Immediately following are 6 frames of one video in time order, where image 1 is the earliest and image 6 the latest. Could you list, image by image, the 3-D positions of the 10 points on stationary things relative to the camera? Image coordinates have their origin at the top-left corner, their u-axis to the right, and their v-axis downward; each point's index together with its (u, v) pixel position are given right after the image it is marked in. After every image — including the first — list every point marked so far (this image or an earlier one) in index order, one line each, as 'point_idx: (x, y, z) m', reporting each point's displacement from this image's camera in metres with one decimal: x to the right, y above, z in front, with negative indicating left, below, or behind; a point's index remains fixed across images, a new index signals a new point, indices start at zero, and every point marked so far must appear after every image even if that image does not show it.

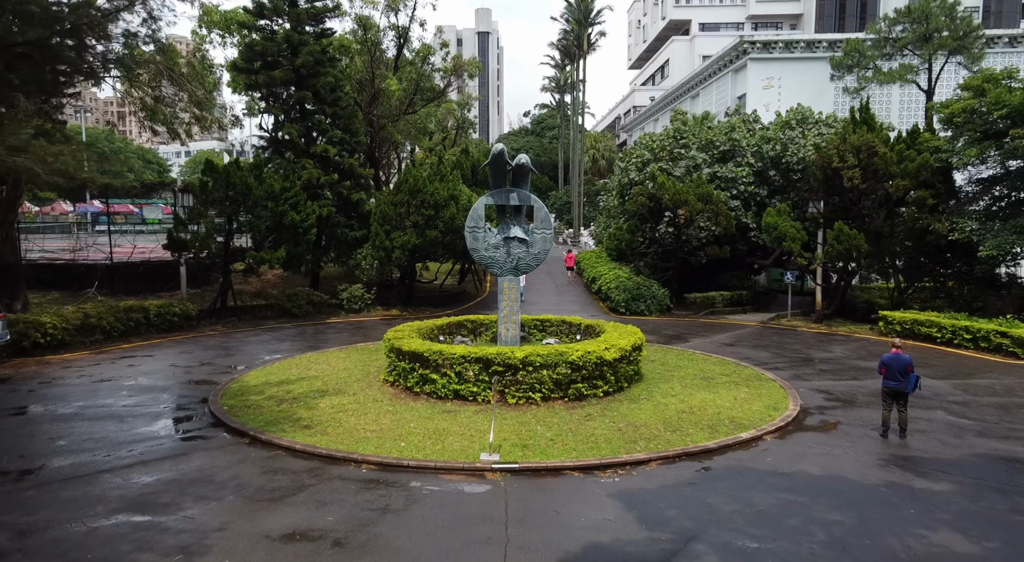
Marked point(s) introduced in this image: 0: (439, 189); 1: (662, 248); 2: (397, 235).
0: (-2.0, +2.5, +16.4) m
1: (+4.4, +1.0, +17.9) m
2: (-3.1, +1.2, +16.5) m
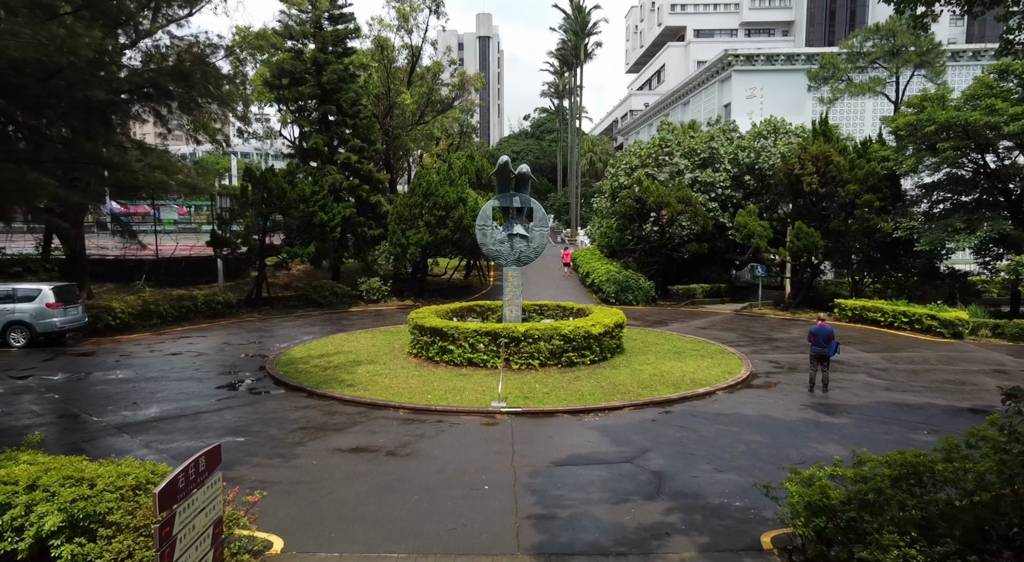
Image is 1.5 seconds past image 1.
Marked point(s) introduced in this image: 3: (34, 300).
0: (-1.9, +2.7, +18.5) m
1: (+4.4, +1.2, +20.0) m
2: (-3.0, +1.5, +18.6) m
3: (-10.1, -0.4, +12.9) m
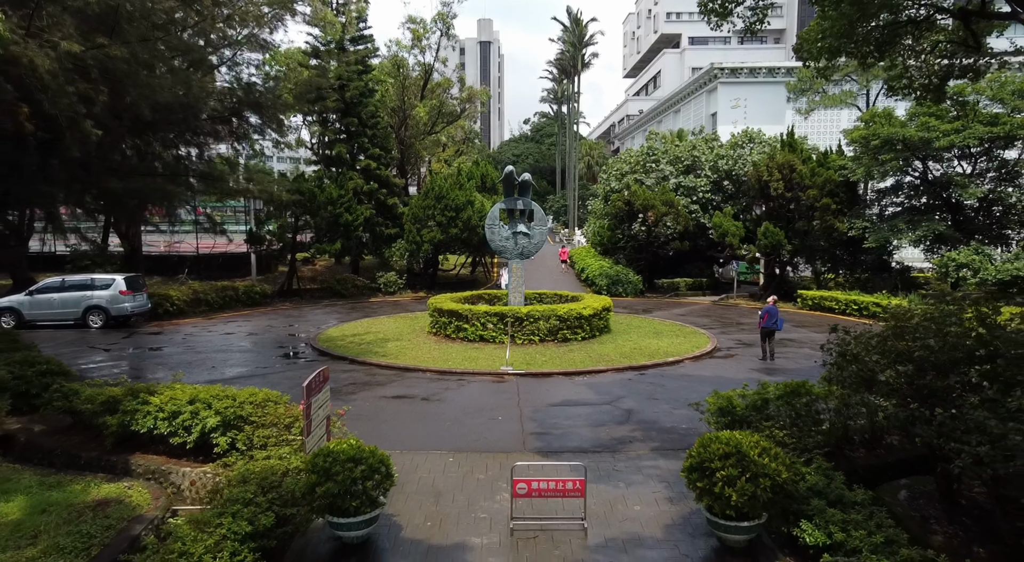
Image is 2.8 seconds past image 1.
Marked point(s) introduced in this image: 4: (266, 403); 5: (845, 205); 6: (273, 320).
0: (-1.8, +2.9, +20.8) m
1: (+4.5, +1.4, +22.2) m
2: (-2.9, +1.7, +20.8) m
3: (-10.0, -0.2, +15.1) m
4: (-2.9, -1.5, +7.2) m
5: (+10.1, +2.3, +18.5) m
6: (-6.8, -1.1, +17.2) m
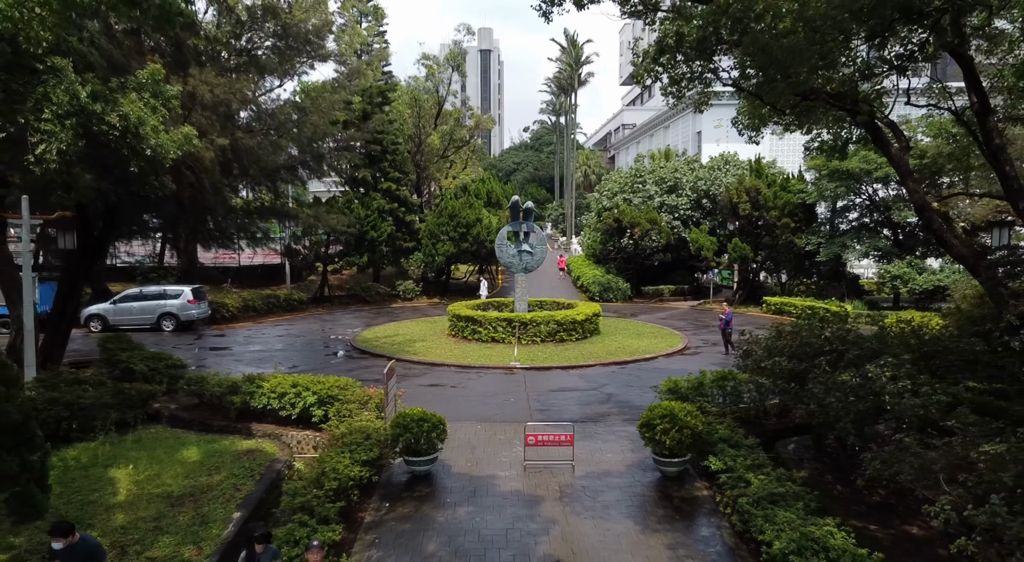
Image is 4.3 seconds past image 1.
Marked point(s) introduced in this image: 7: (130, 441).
0: (-1.7, +2.6, +23.6) m
1: (+4.7, +1.1, +25.1) m
2: (-2.8, +1.4, +23.7) m
3: (-9.9, -0.5, +18.0) m
4: (-2.7, -1.8, +10.1) m
5: (+10.3, +2.0, +21.4) m
6: (-6.6, -1.4, +20.1) m
7: (-5.6, -2.3, +8.9) m
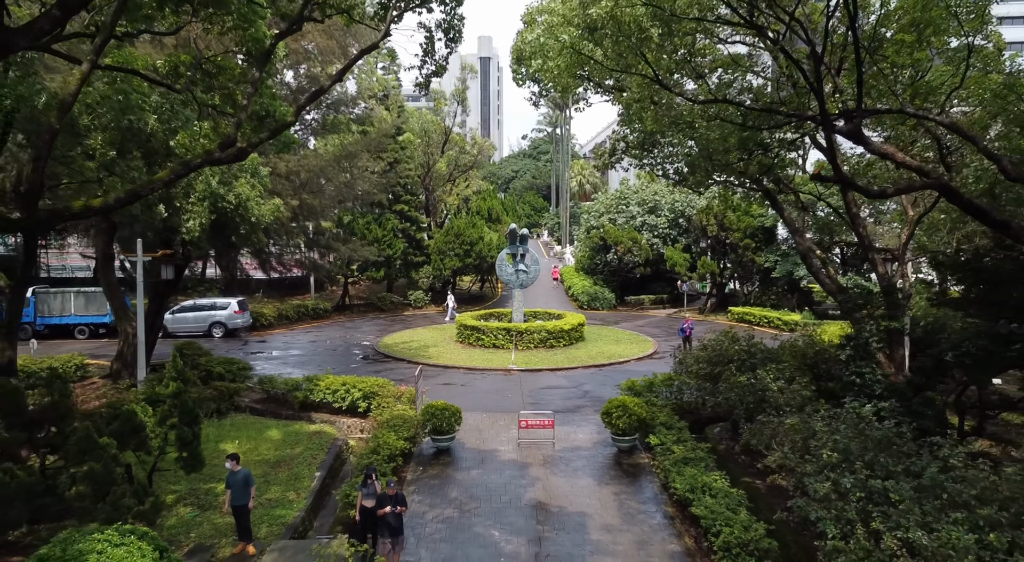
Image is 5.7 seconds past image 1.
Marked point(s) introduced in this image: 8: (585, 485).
0: (-1.8, +2.1, +26.8) m
1: (+4.6, +0.6, +28.3) m
2: (-2.8, +0.9, +26.8) m
3: (-9.9, -0.9, +21.1) m
4: (-2.8, -2.3, +13.2) m
5: (+10.2, +1.5, +24.5) m
6: (-6.7, -1.9, +23.2) m
7: (-5.6, -2.8, +12.0) m
8: (+1.2, -3.4, +10.1) m
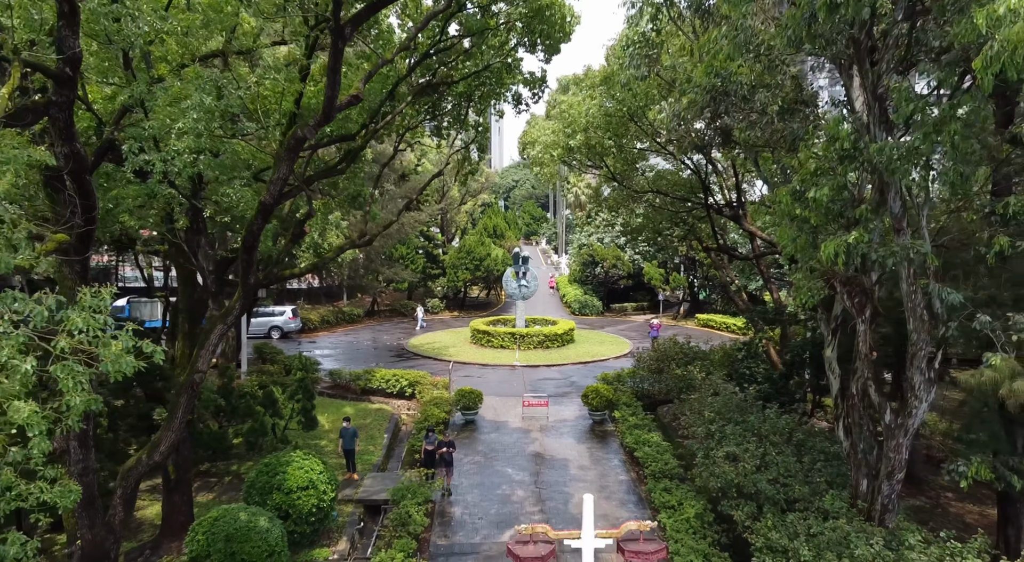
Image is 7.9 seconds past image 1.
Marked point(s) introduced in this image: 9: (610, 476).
0: (-1.6, +1.6, +31.5) m
1: (+4.7, +0.1, +33.0) m
2: (-2.7, +0.4, +31.5) m
3: (-9.8, -1.4, +25.8) m
4: (-2.6, -2.8, +17.9) m
5: (+10.4, +1.0, +29.3) m
6: (-6.6, -2.4, +27.9) m
7: (-5.5, -3.4, +16.7) m
8: (+1.4, -3.9, +14.8) m
9: (+2.1, -4.1, +12.9) m
